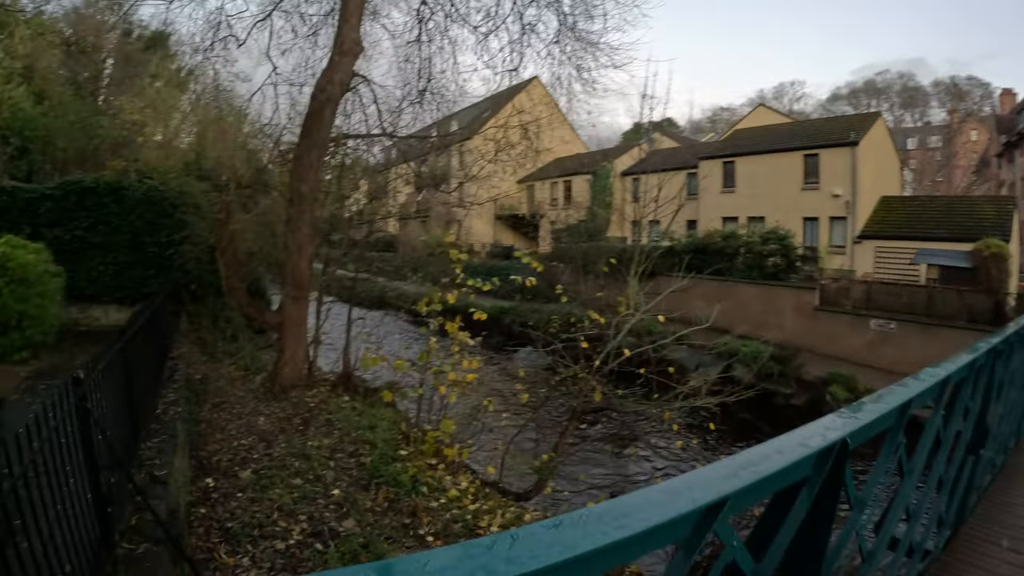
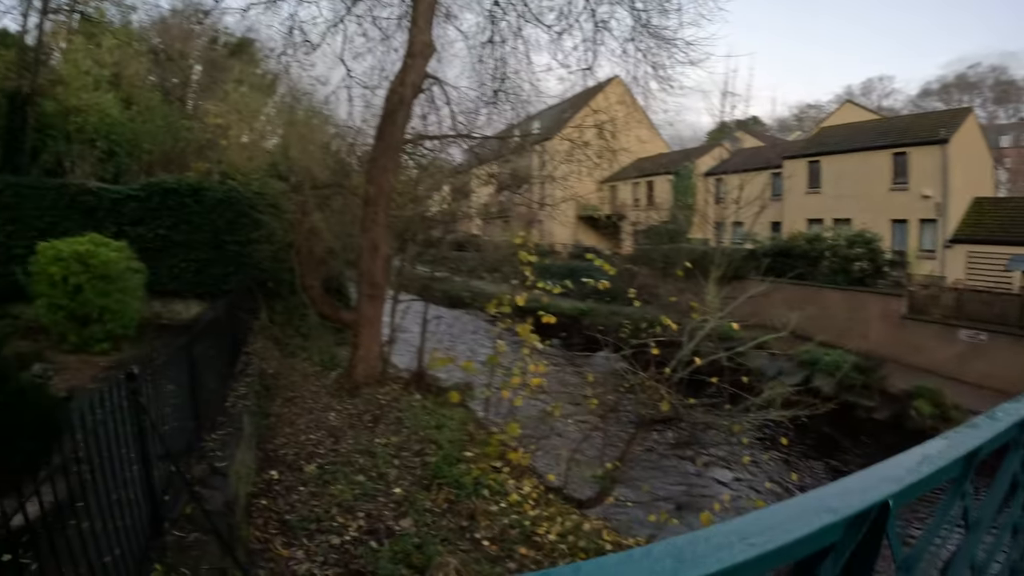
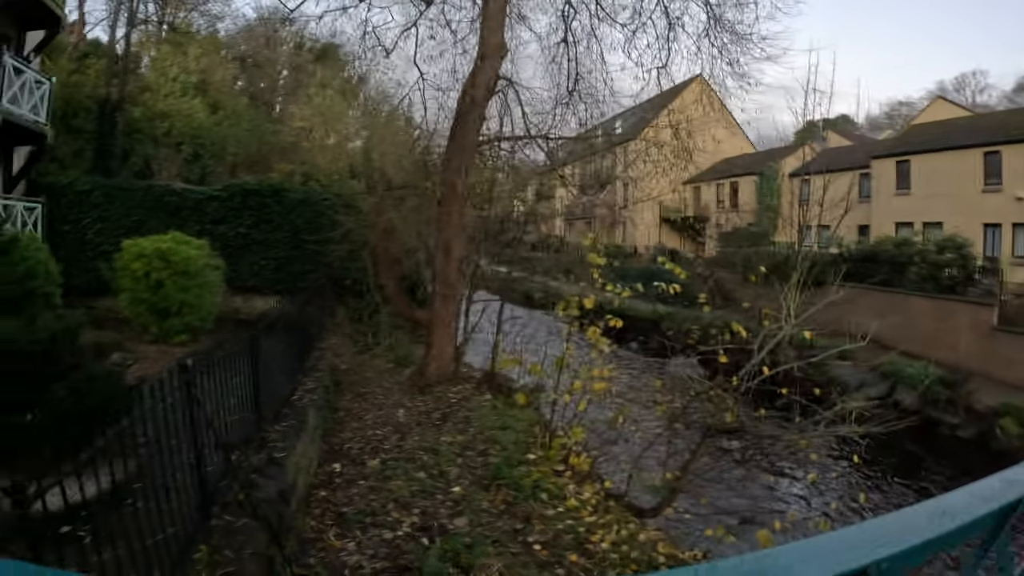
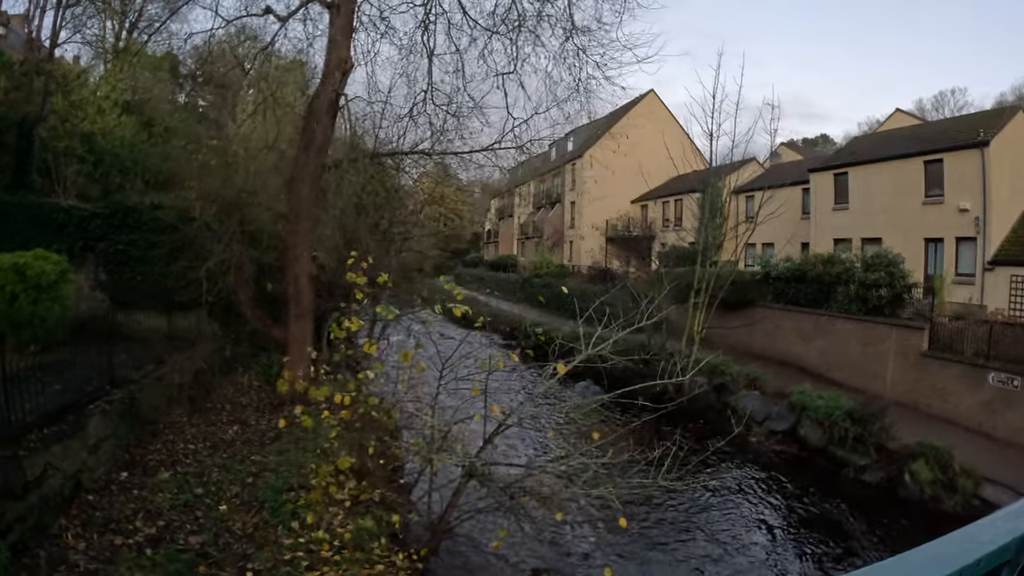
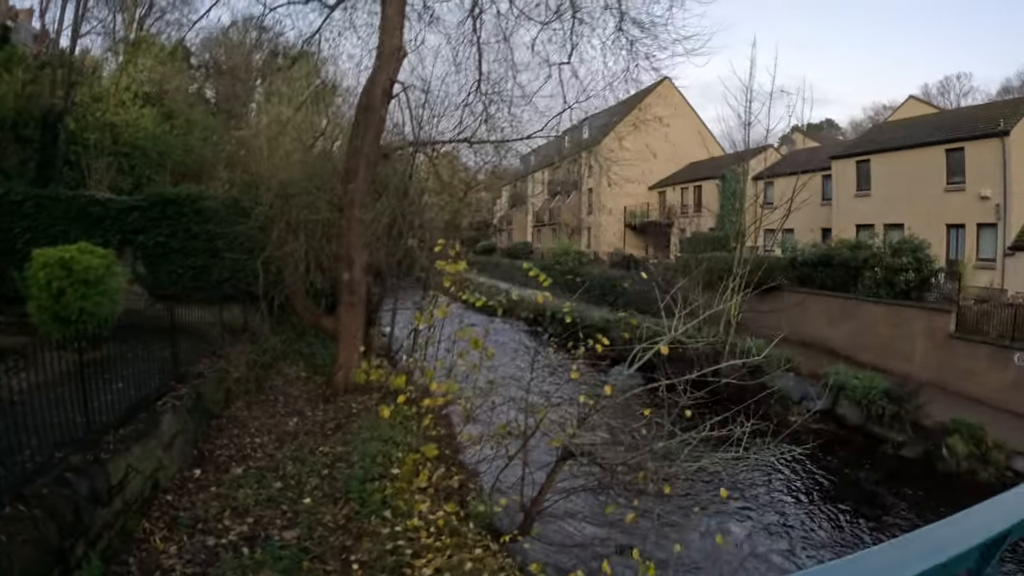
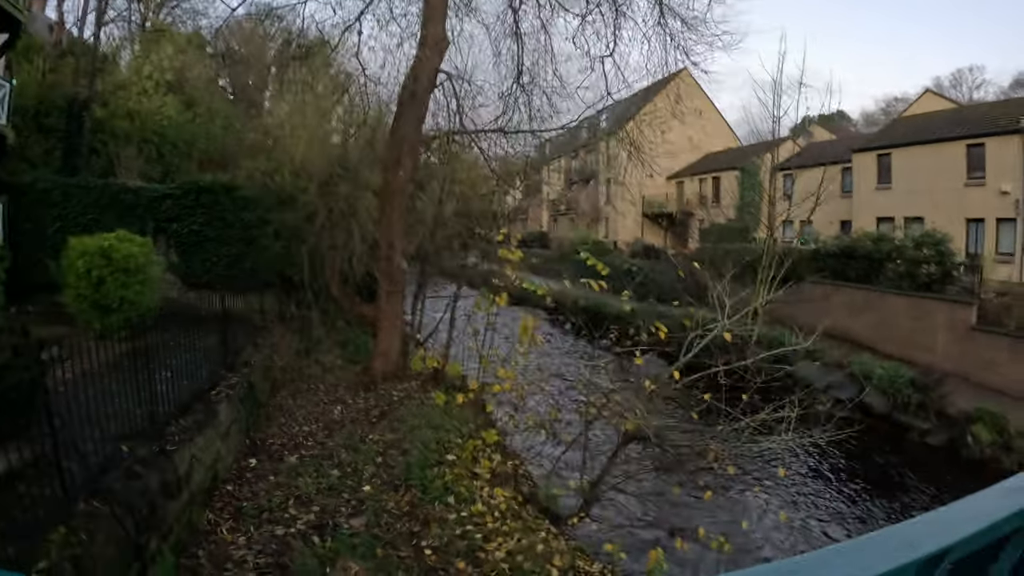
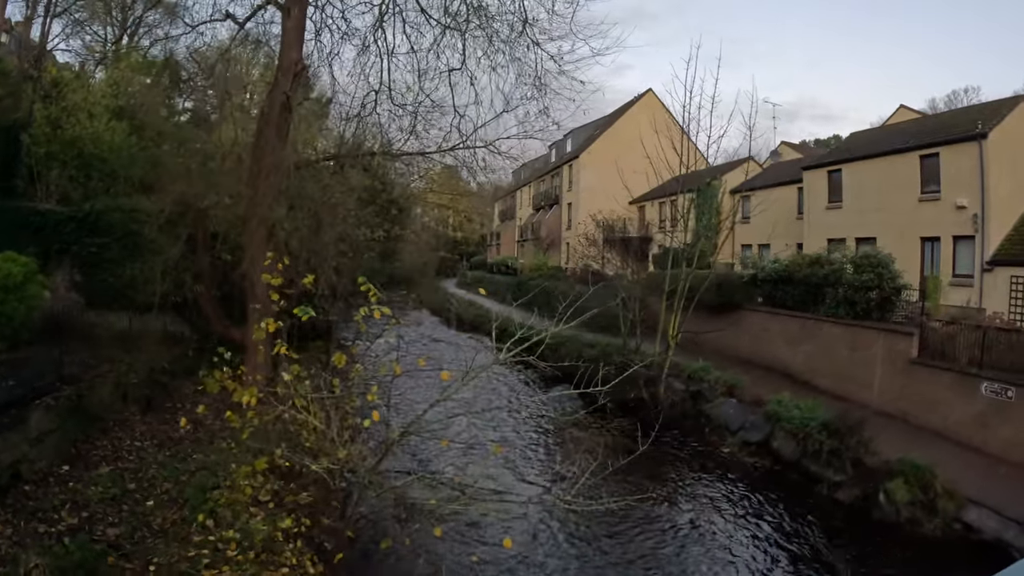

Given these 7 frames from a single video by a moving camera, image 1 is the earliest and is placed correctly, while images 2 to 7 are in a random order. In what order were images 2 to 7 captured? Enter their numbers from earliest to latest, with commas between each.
2, 3, 6, 5, 4, 7
